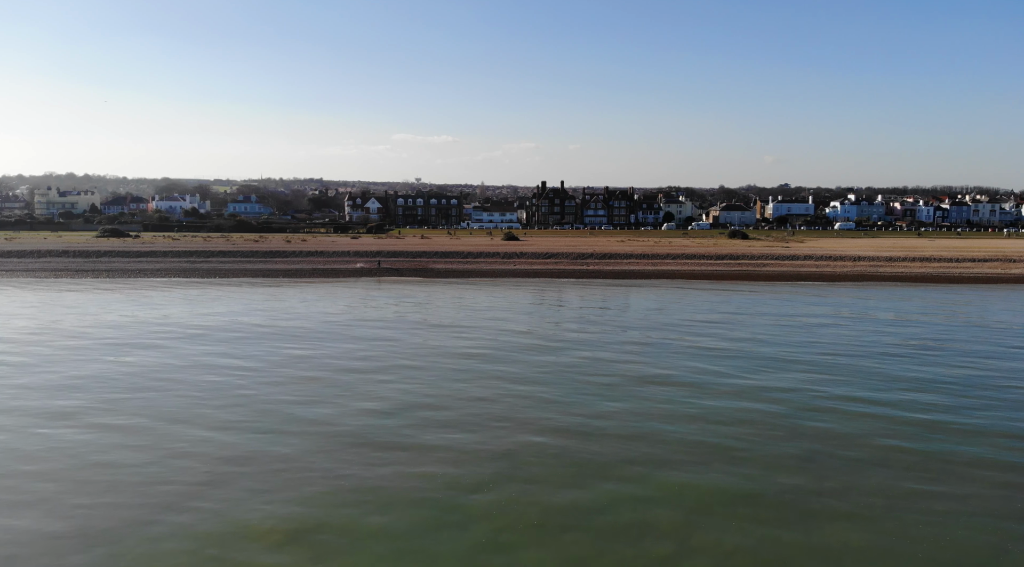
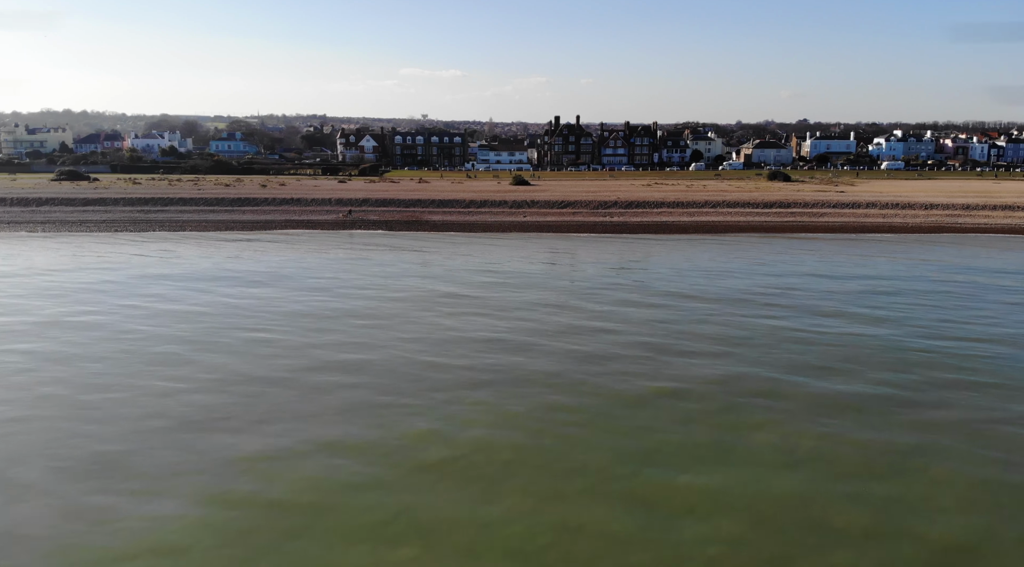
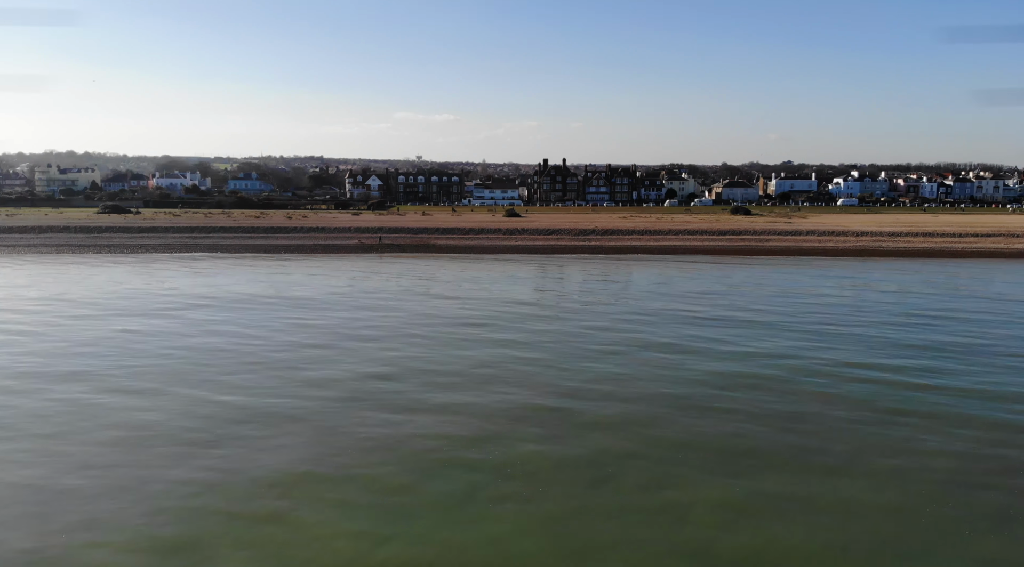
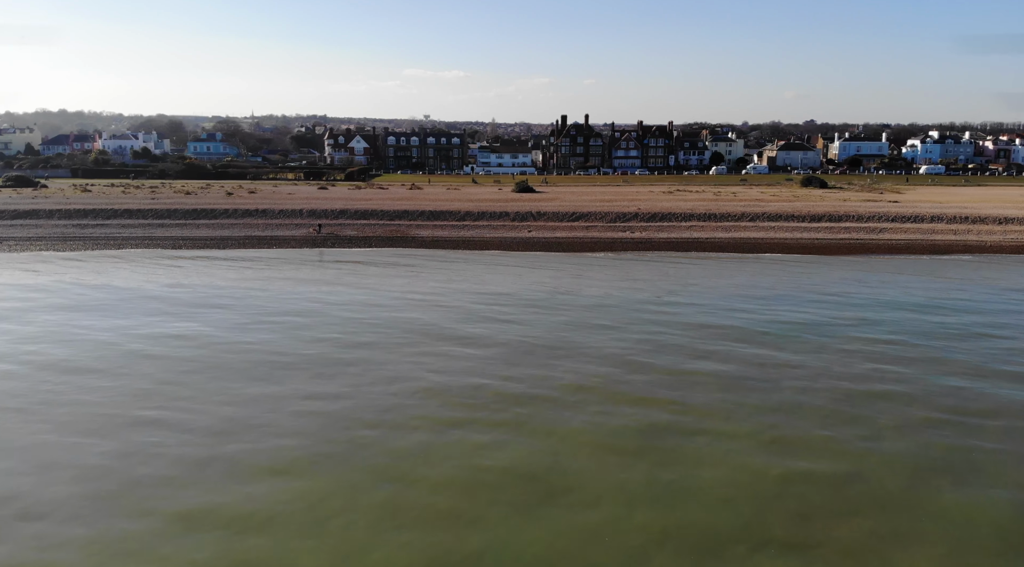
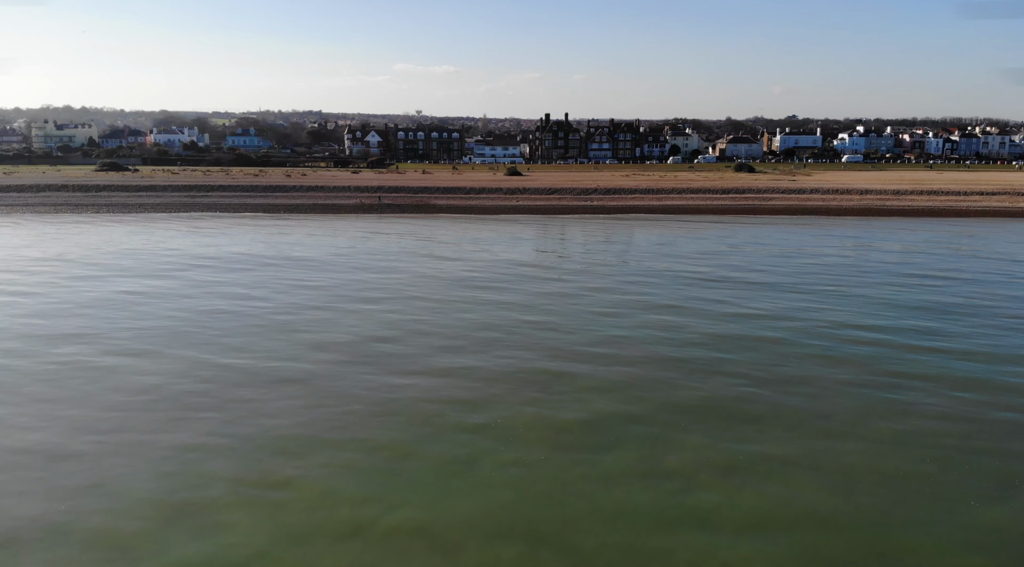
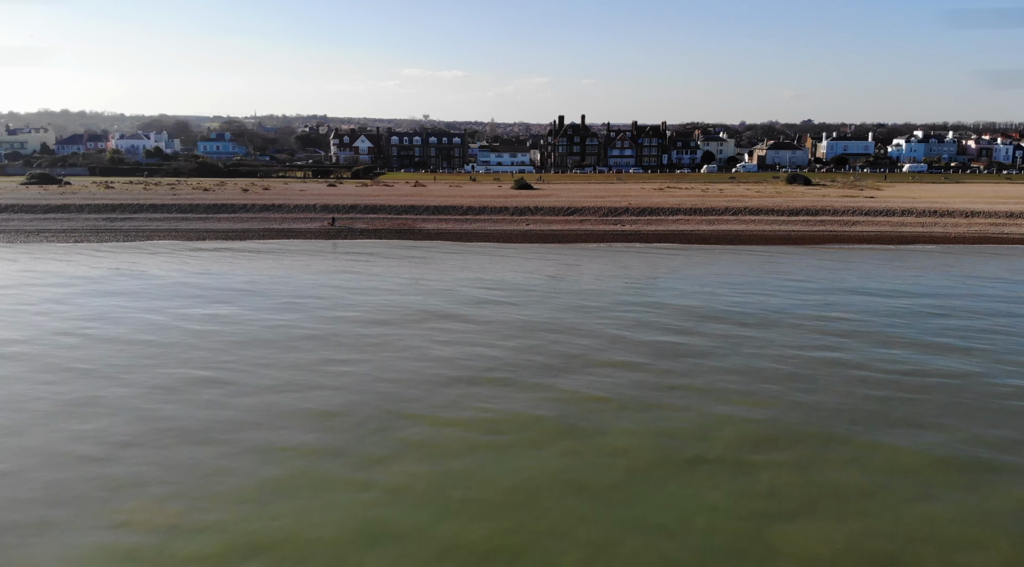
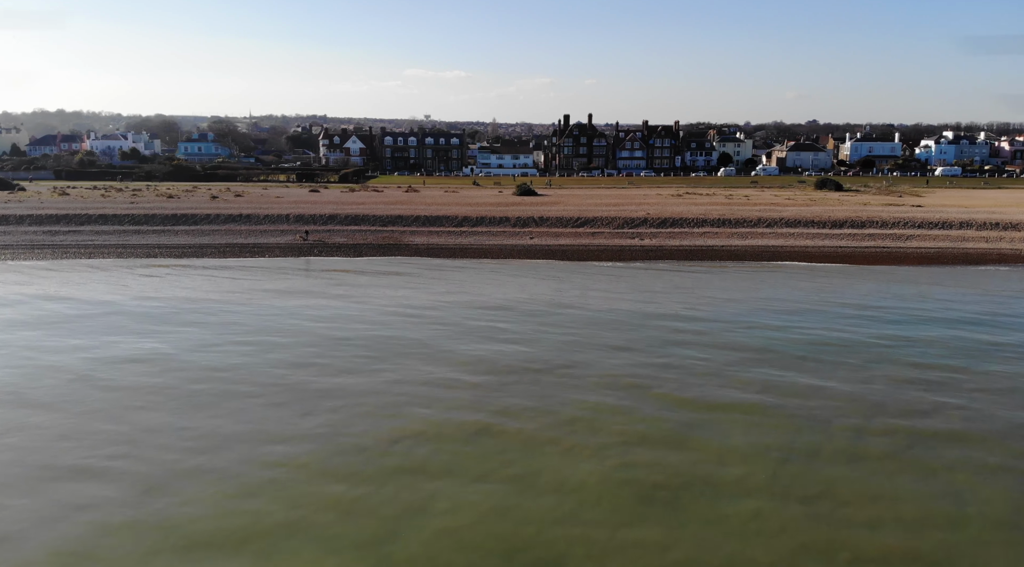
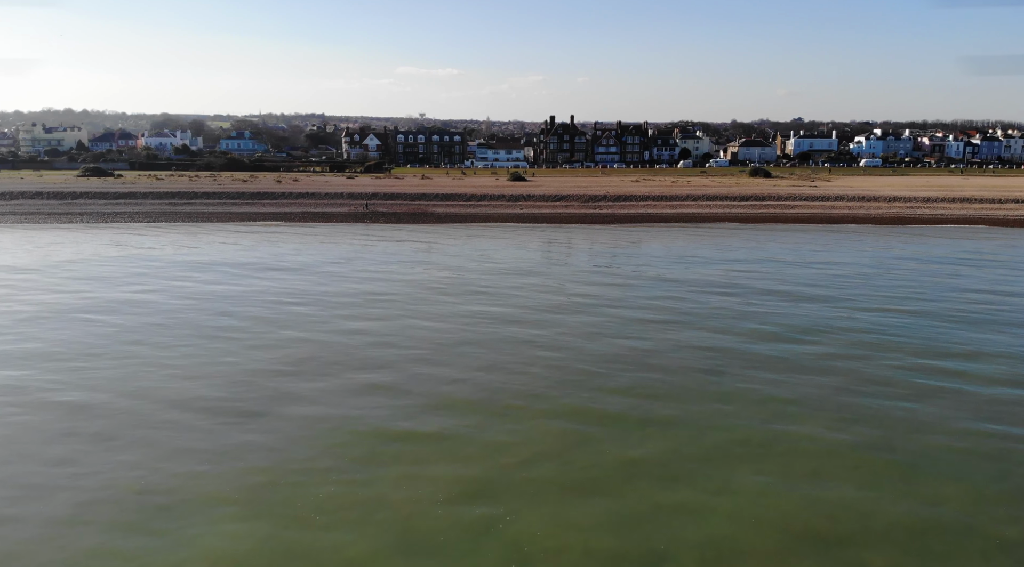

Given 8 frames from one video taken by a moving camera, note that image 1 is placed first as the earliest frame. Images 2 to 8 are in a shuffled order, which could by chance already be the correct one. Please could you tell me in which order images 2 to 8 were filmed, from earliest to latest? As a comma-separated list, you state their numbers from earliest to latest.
3, 5, 8, 2, 6, 4, 7
